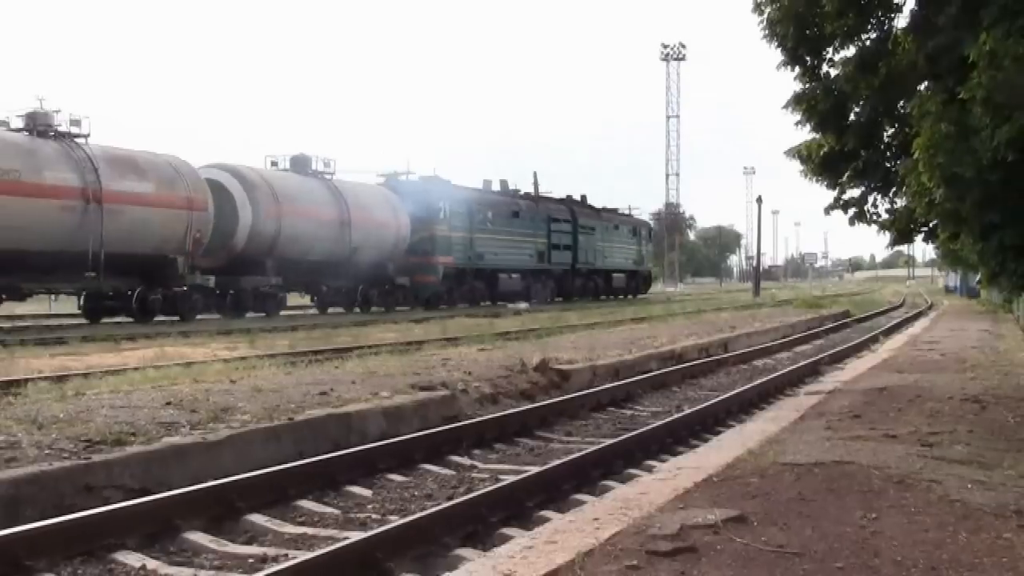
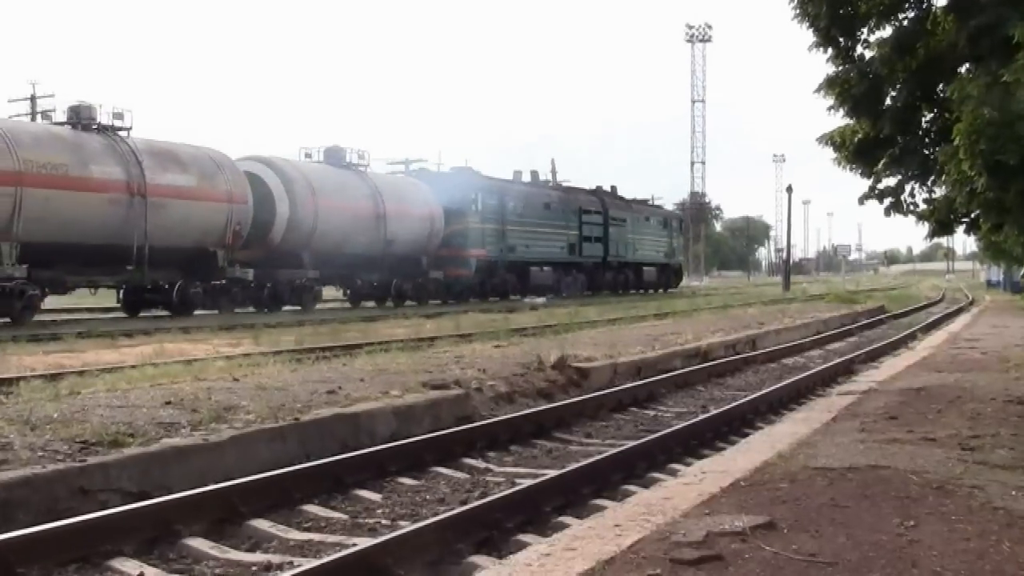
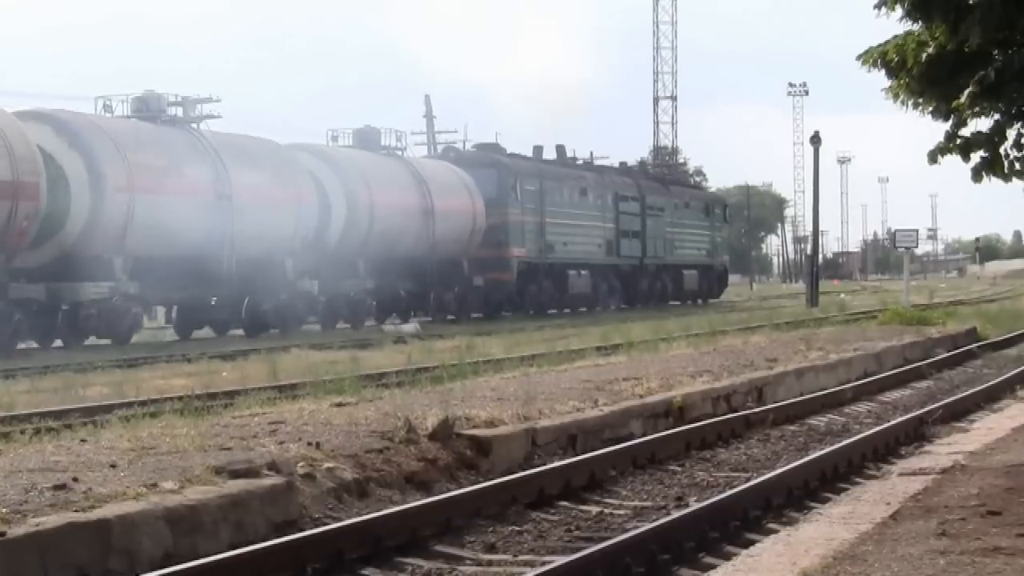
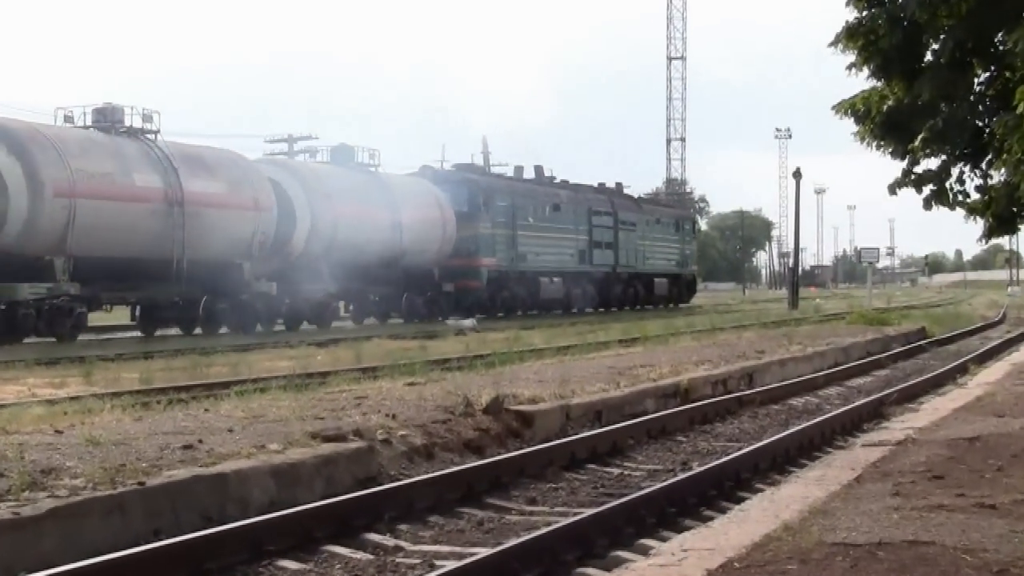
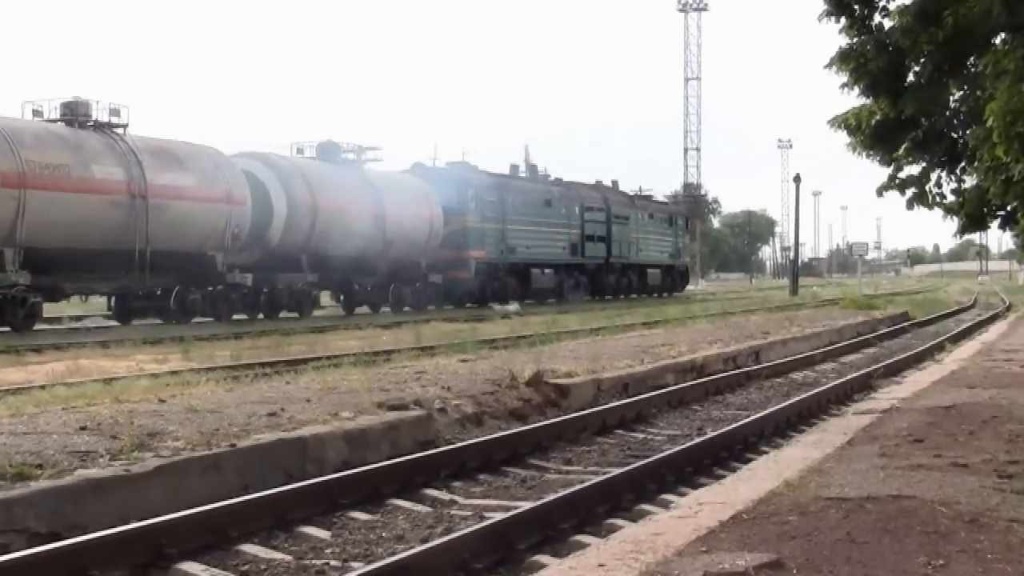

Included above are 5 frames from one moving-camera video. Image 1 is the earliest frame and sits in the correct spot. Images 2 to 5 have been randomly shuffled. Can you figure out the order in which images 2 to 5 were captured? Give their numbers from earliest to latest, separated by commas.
2, 5, 4, 3
